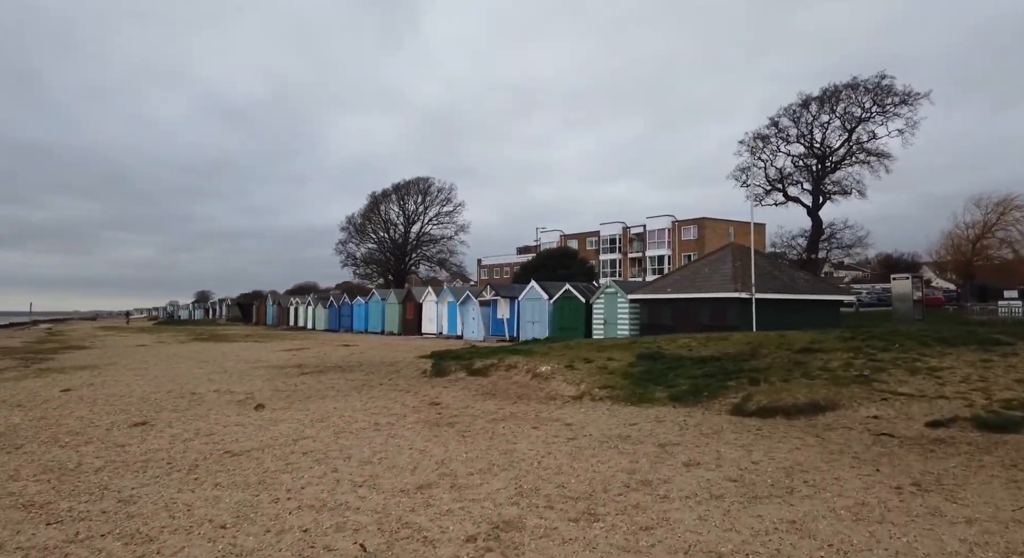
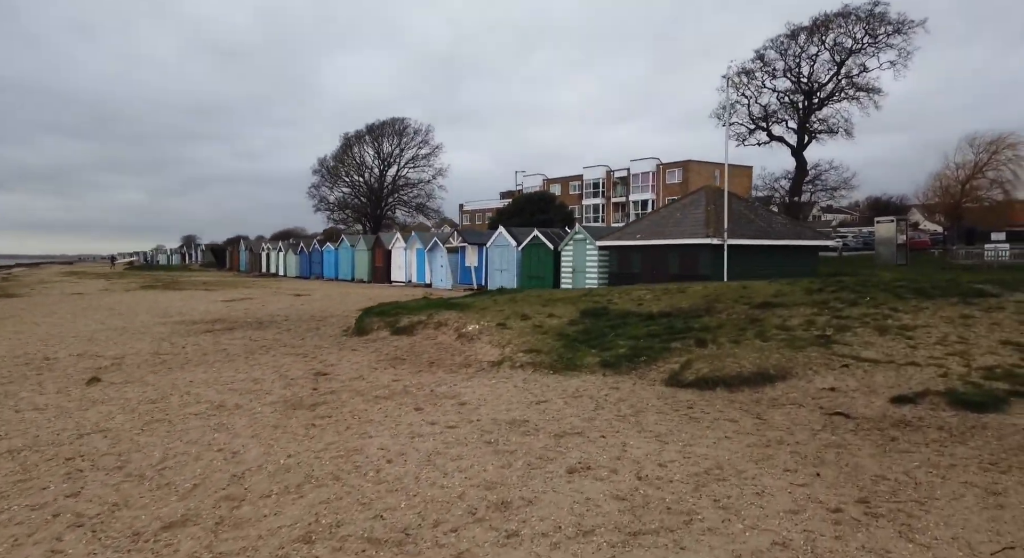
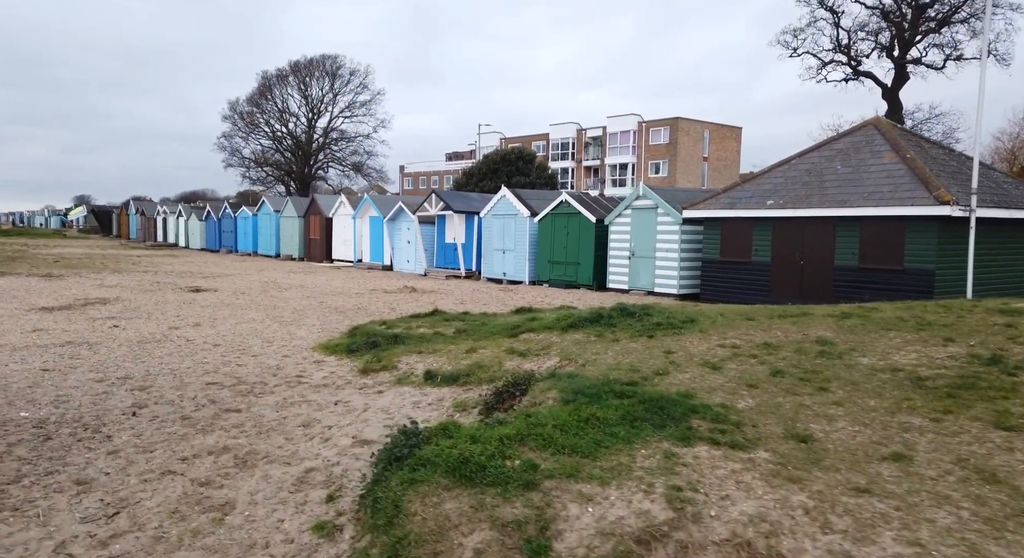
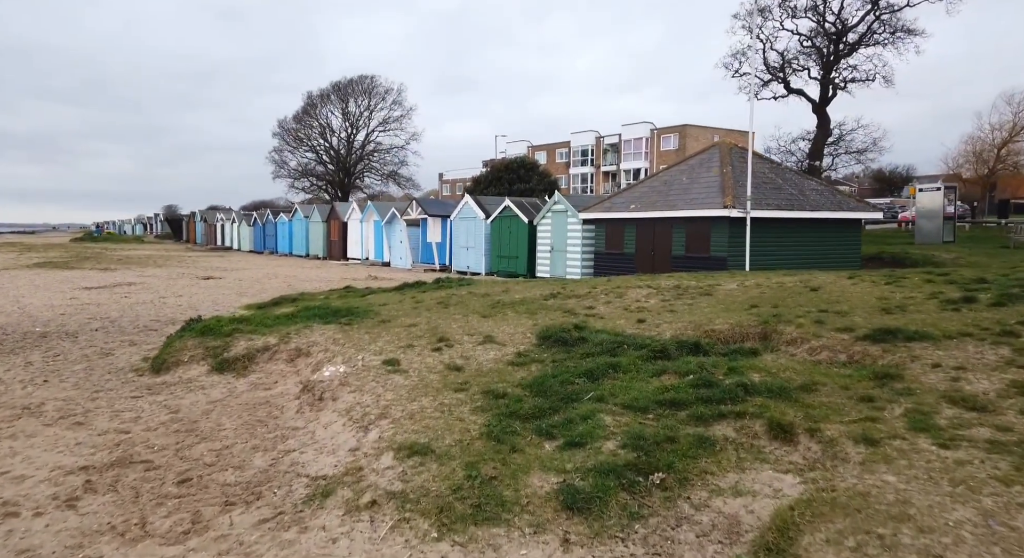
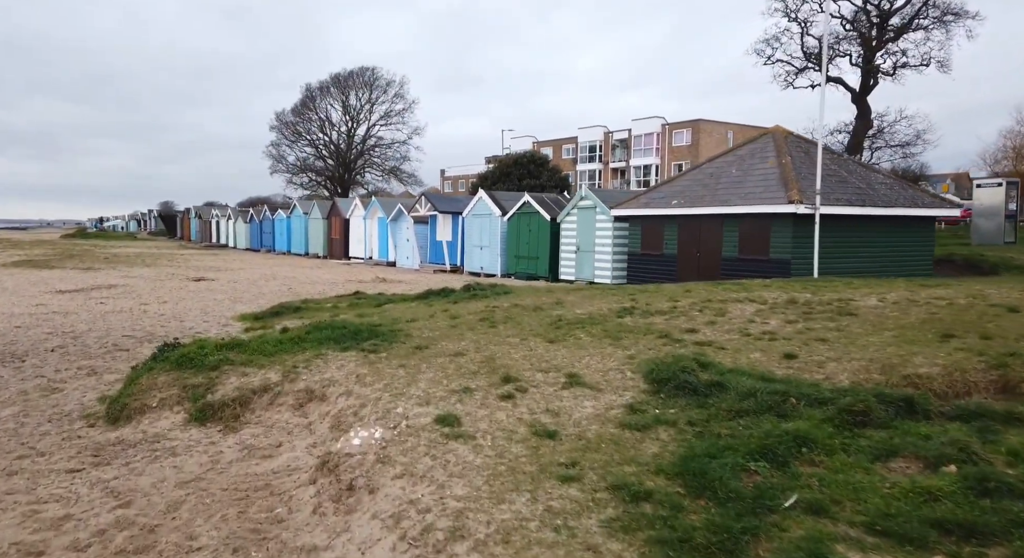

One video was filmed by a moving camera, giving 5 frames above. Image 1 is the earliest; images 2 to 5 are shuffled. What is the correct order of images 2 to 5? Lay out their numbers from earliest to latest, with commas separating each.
2, 4, 5, 3
